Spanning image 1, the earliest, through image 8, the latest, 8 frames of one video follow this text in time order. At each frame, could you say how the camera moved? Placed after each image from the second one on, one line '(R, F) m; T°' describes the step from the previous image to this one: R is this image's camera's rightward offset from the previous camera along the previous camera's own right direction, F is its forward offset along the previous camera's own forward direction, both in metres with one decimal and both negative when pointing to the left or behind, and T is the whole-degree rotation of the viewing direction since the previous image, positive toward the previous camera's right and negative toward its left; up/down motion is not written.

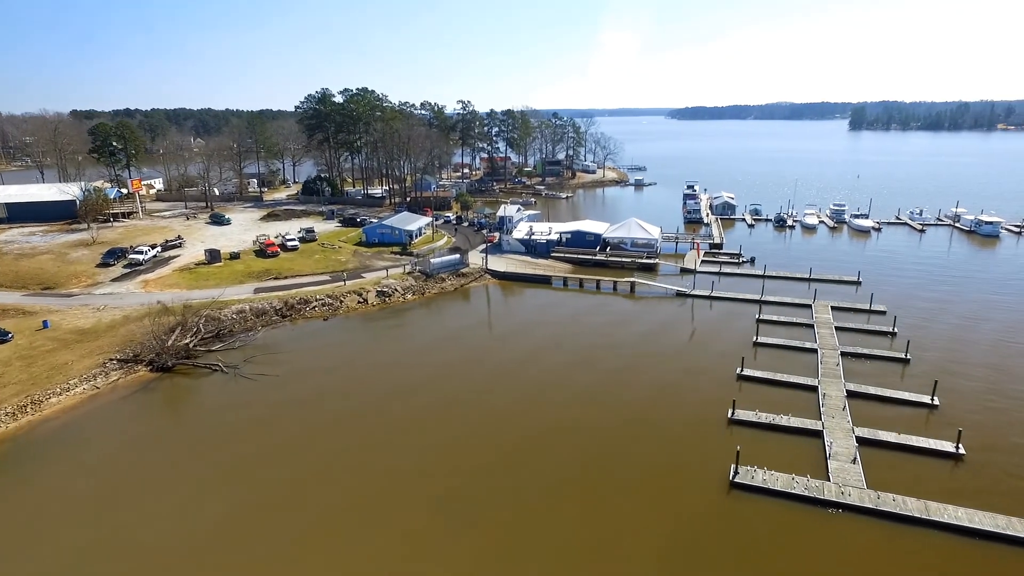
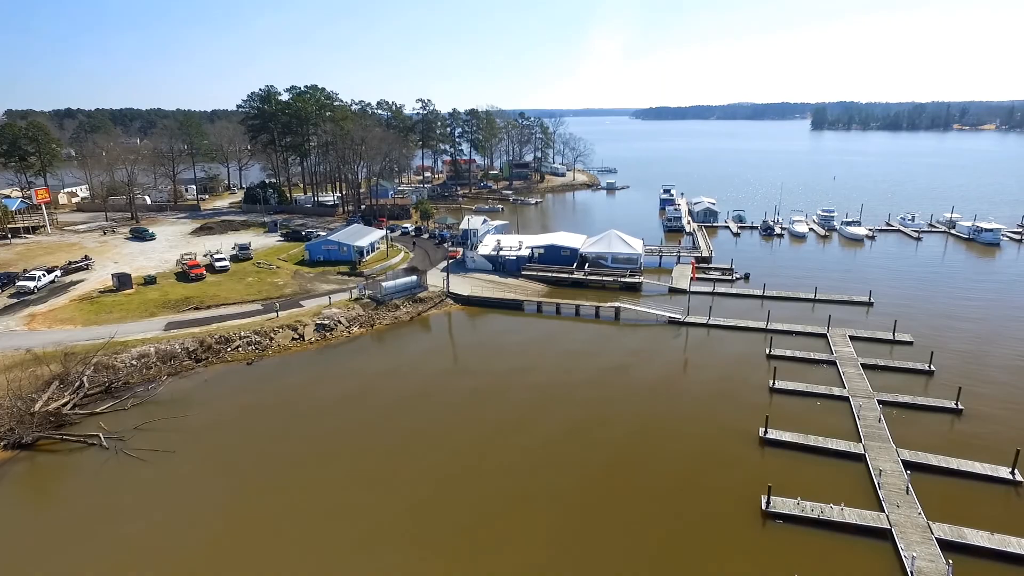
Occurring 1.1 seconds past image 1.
(+0.1, +4.5) m; +3°
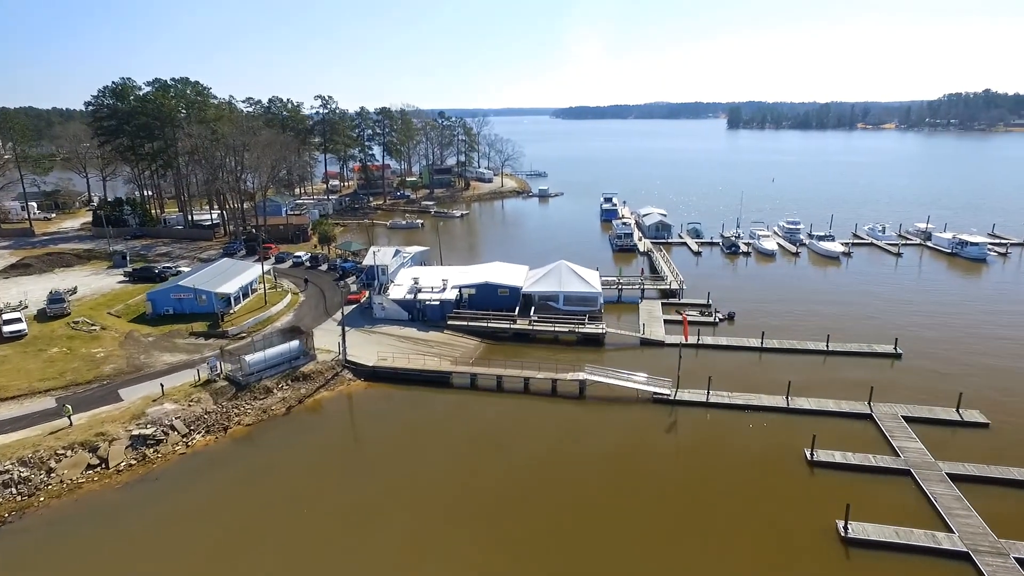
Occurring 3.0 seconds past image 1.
(+0.2, +7.8) m; +7°
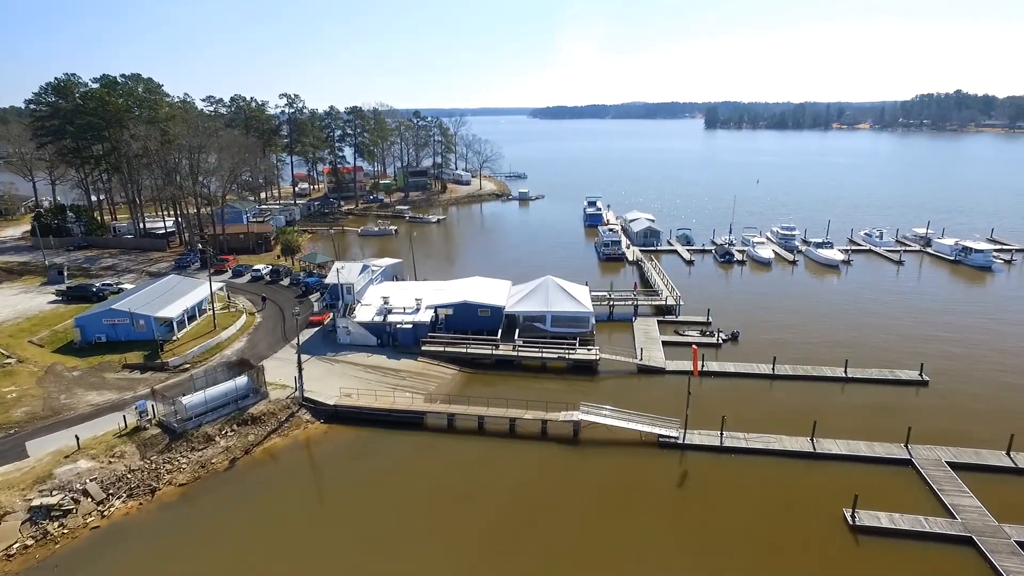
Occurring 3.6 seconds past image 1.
(-0.1, +2.7) m; +2°
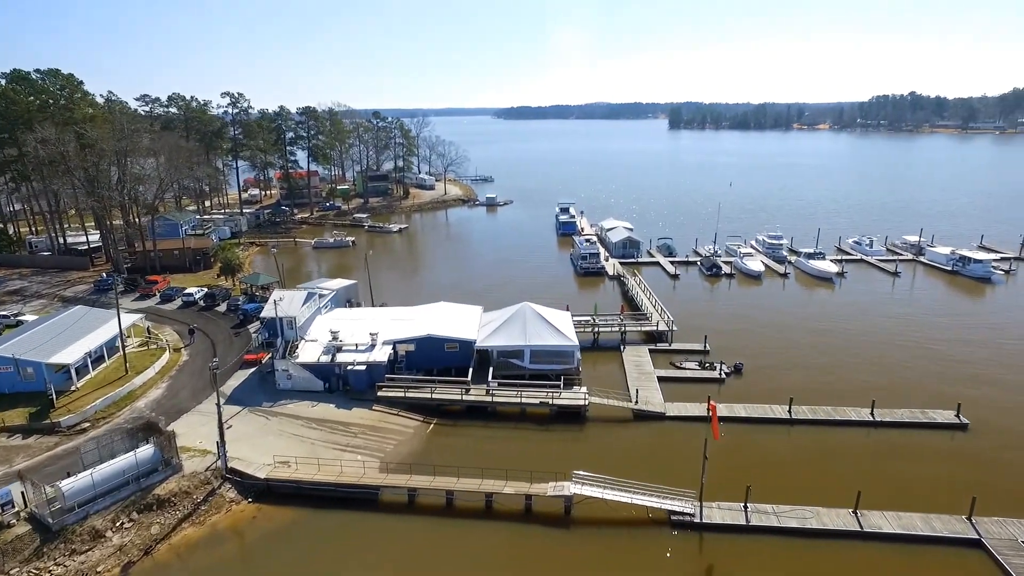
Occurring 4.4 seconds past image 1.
(-0.2, +3.3) m; +3°
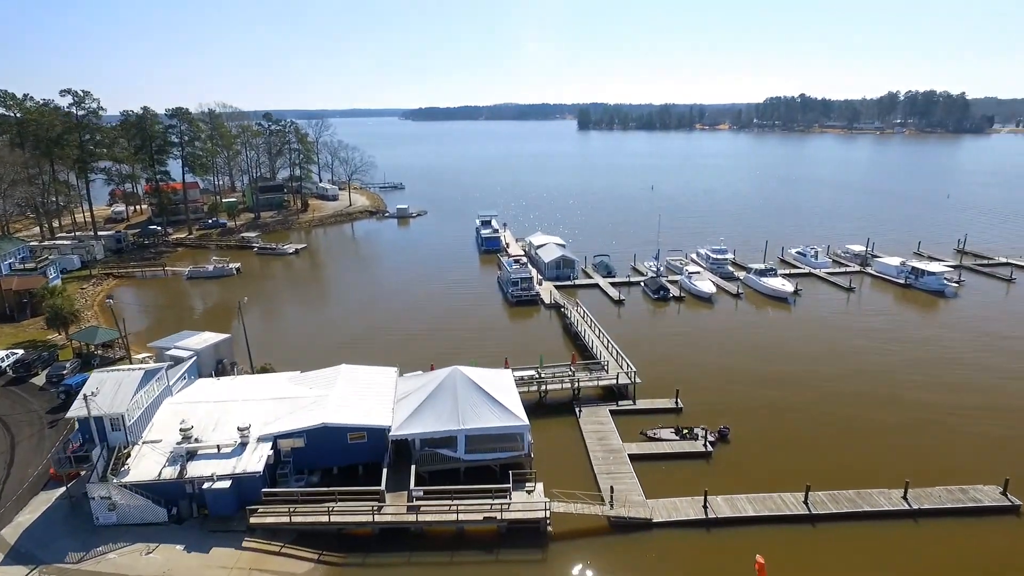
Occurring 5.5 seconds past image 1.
(-0.2, +5.0) m; +8°
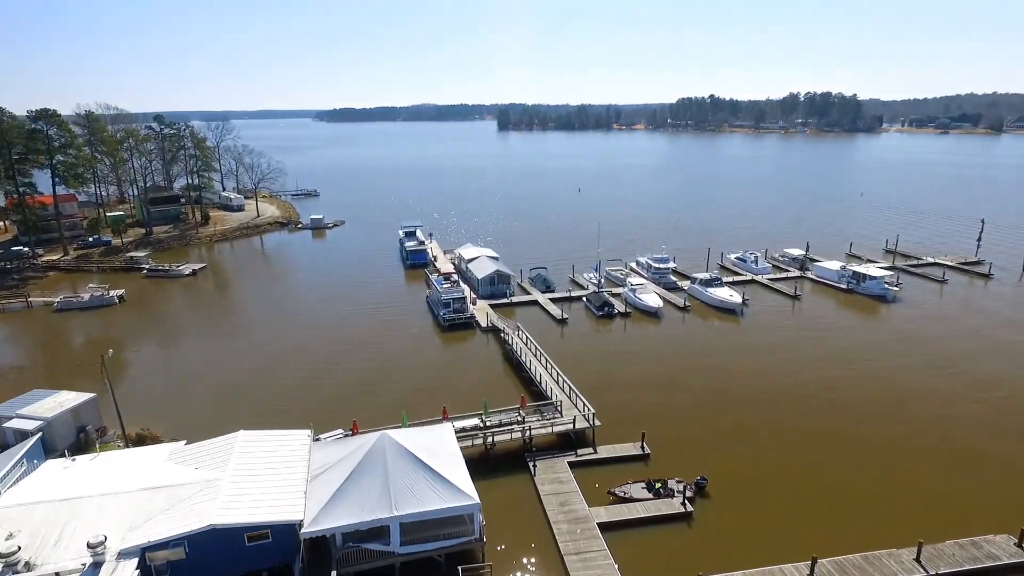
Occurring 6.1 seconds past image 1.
(-0.3, +2.9) m; +7°
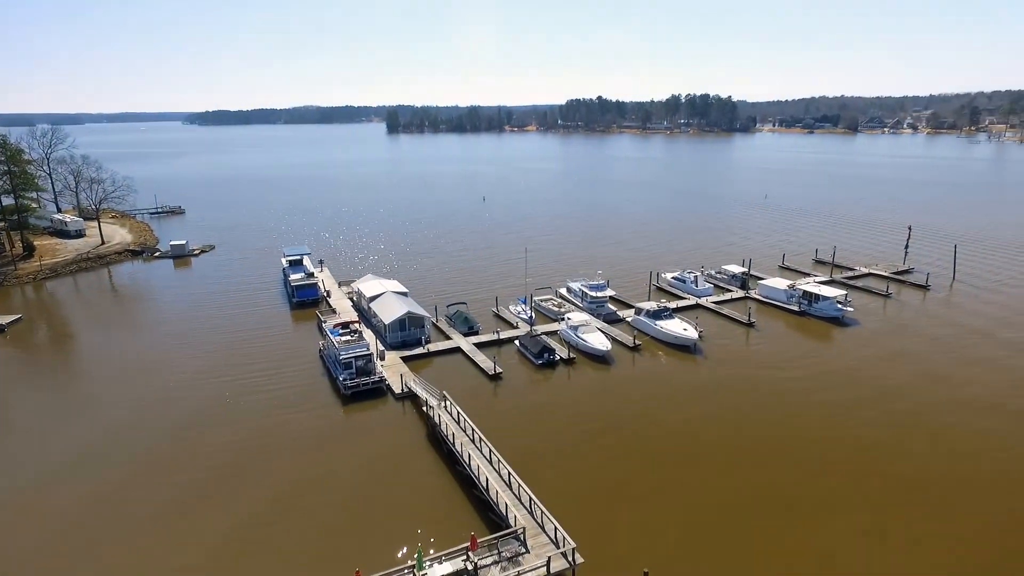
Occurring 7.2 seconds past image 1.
(-0.7, +5.2) m; +10°
